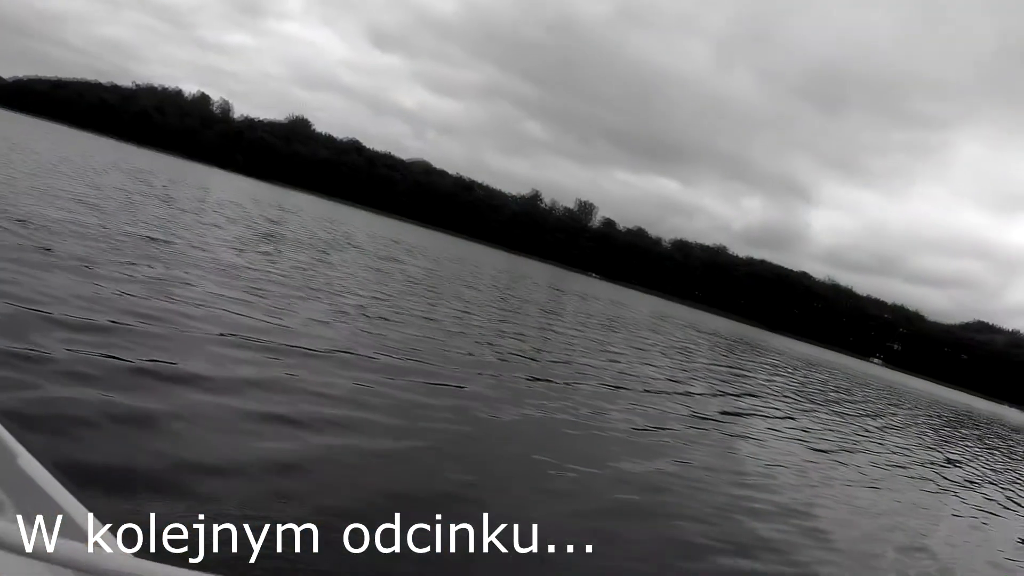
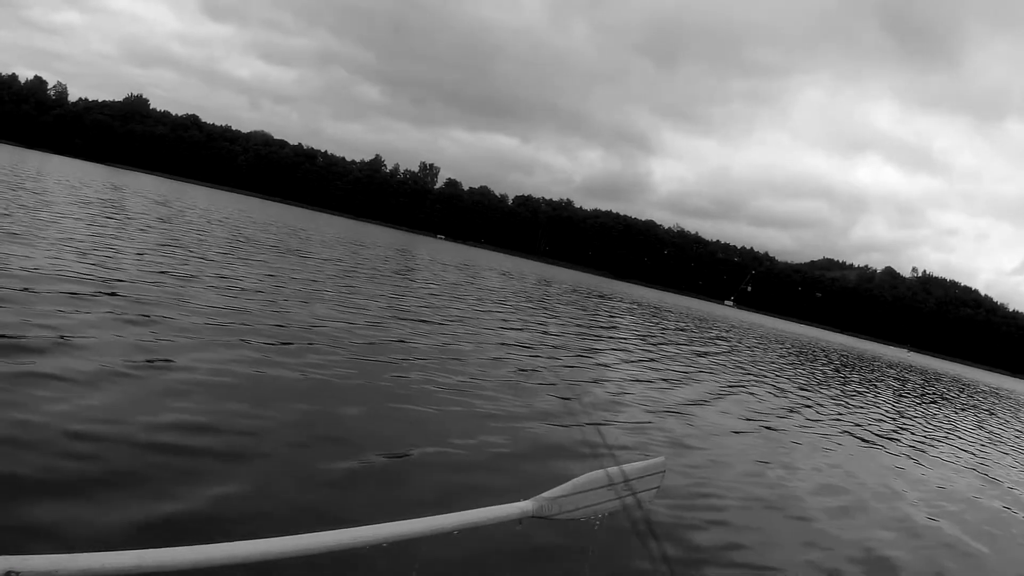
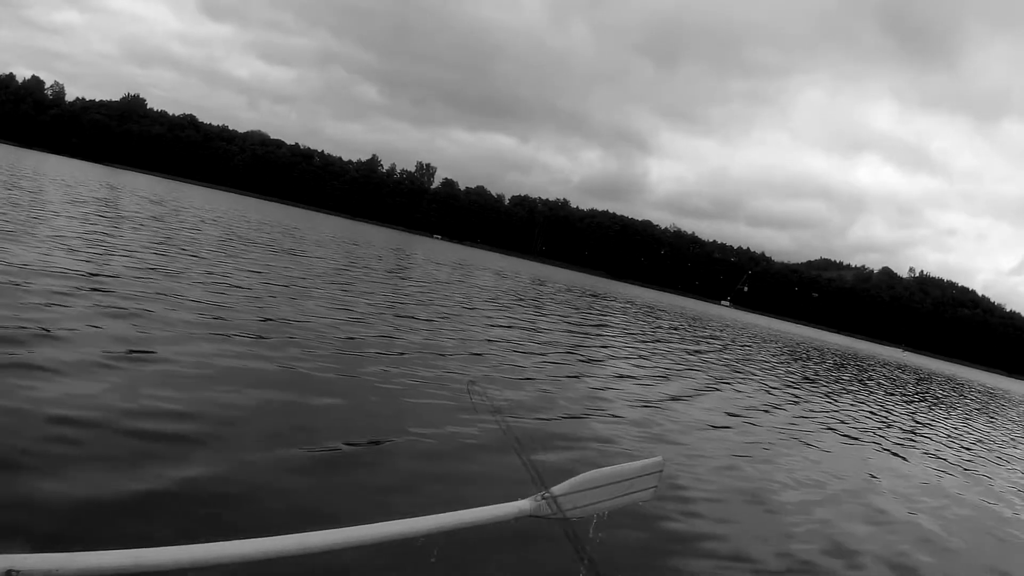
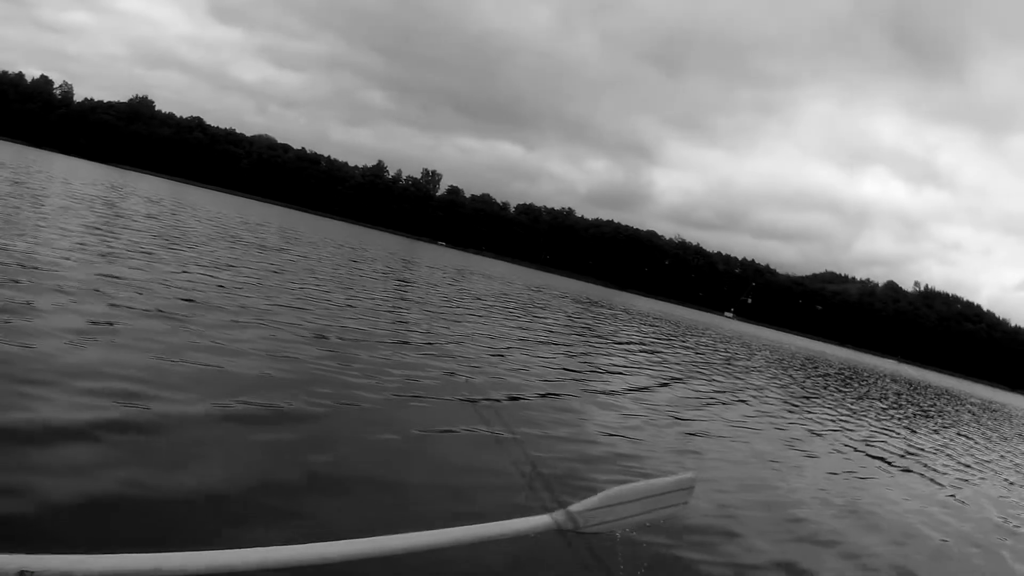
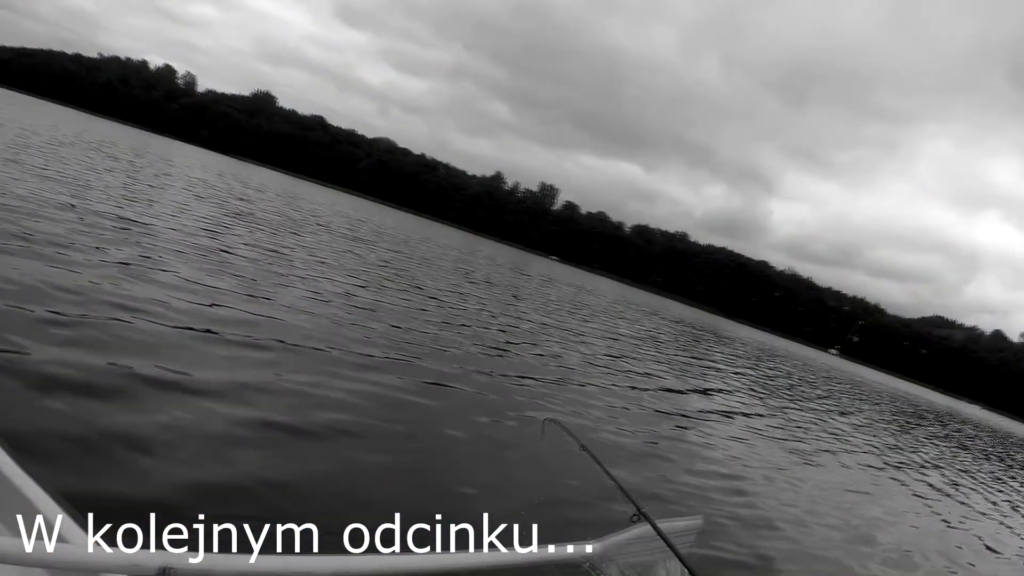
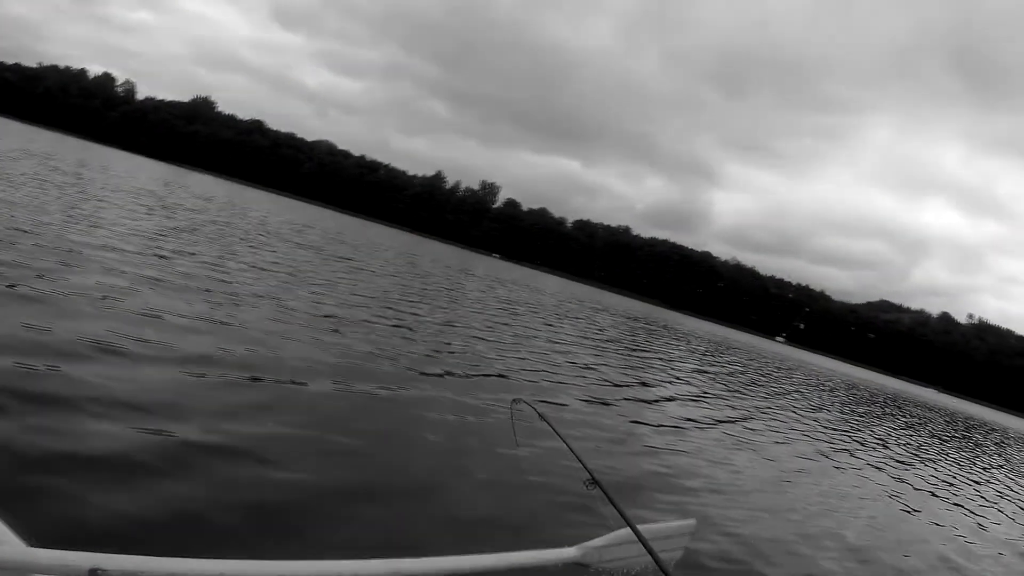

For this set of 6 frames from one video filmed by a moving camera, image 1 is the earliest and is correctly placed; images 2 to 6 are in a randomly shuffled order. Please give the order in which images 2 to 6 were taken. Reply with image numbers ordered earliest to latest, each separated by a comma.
5, 6, 4, 3, 2
